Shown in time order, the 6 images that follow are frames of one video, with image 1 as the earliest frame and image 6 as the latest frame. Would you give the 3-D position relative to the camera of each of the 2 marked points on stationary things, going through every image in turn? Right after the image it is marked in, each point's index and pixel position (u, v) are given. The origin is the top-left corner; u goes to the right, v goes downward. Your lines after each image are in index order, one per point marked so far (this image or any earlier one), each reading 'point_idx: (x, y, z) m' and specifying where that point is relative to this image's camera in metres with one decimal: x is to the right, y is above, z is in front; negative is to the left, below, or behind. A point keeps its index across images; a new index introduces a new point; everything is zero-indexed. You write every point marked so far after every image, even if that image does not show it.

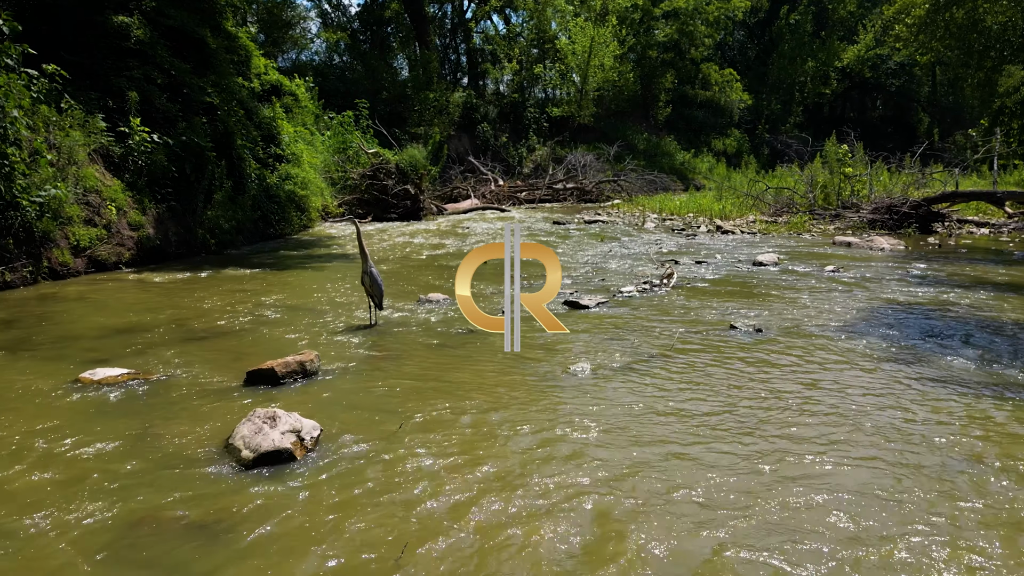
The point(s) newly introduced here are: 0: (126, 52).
0: (-4.8, +3.0, +9.7) m
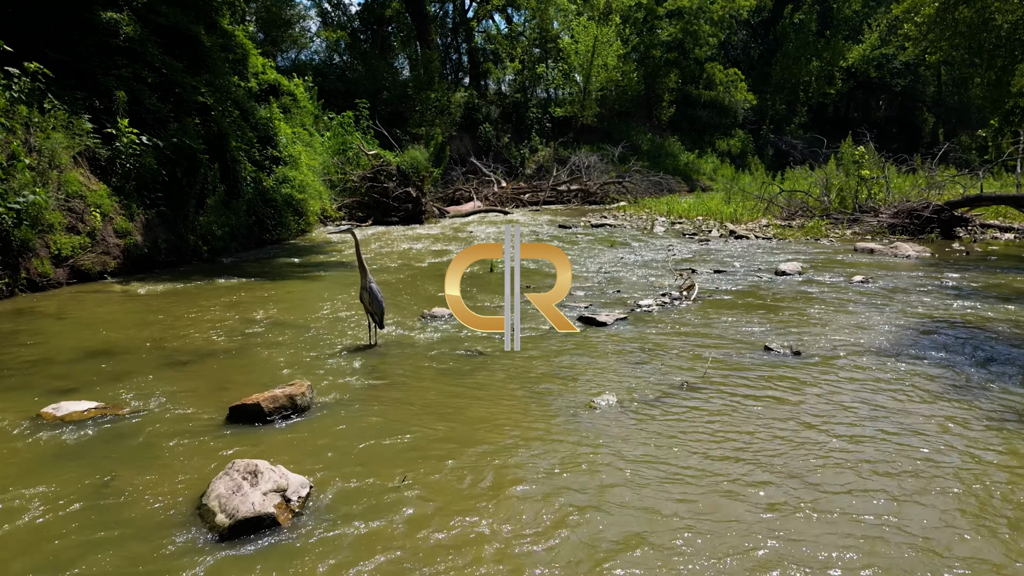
0: (-4.8, +2.9, +9.3) m
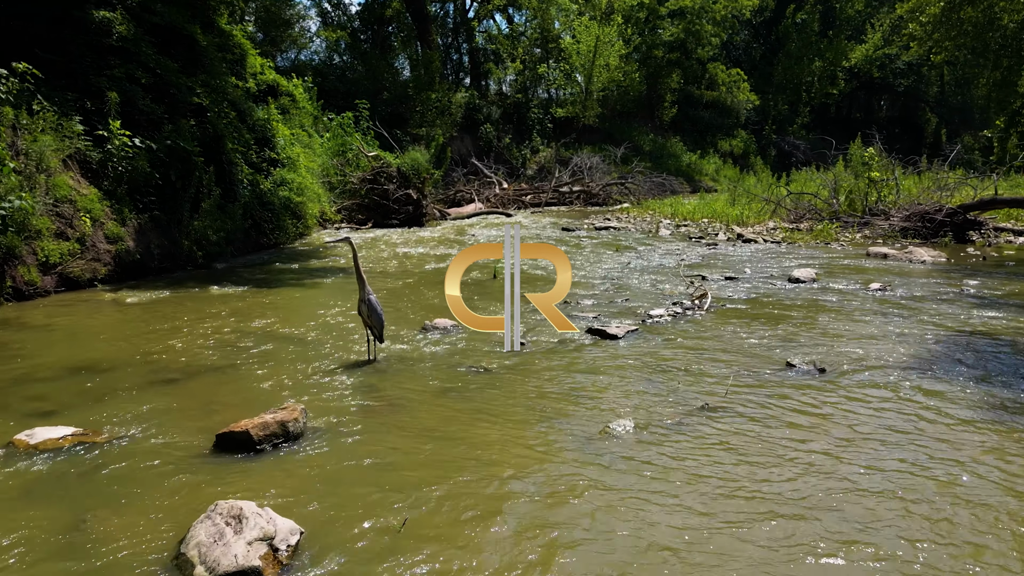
0: (-4.7, +2.8, +9.0) m
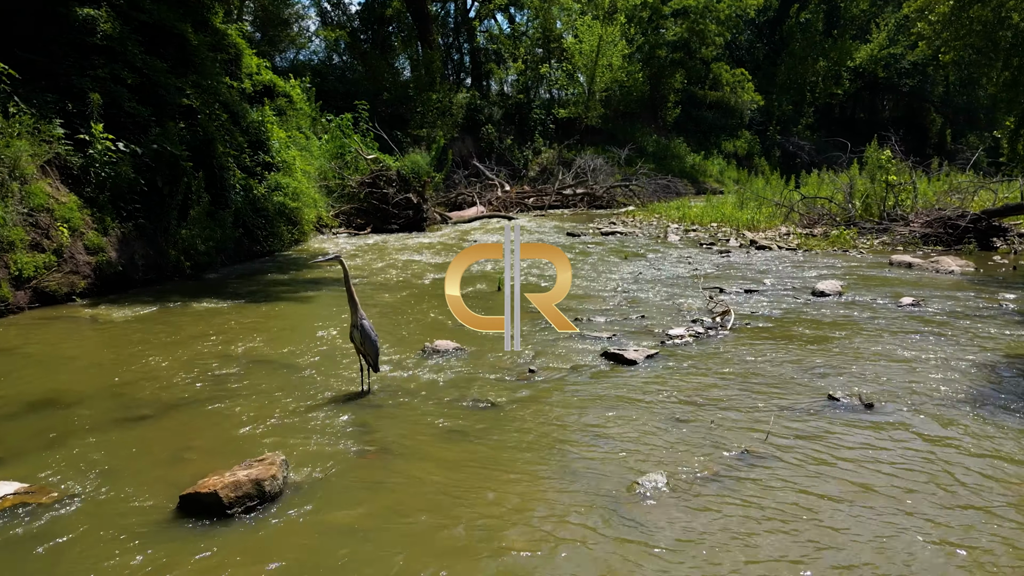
0: (-4.7, +2.7, +8.6) m
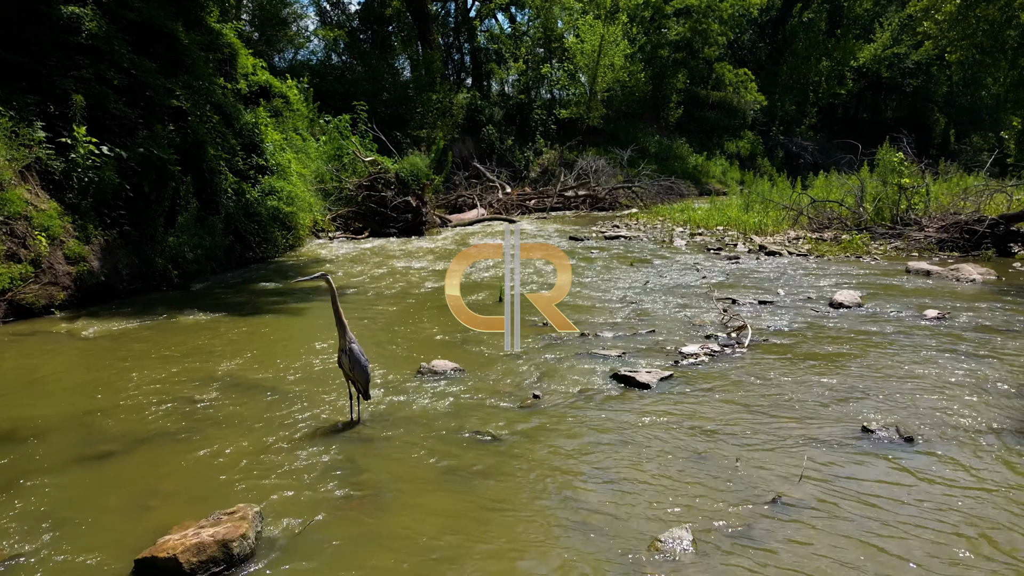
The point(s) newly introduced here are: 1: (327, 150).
0: (-4.6, +2.6, +8.2) m
1: (-3.6, +2.7, +15.0) m
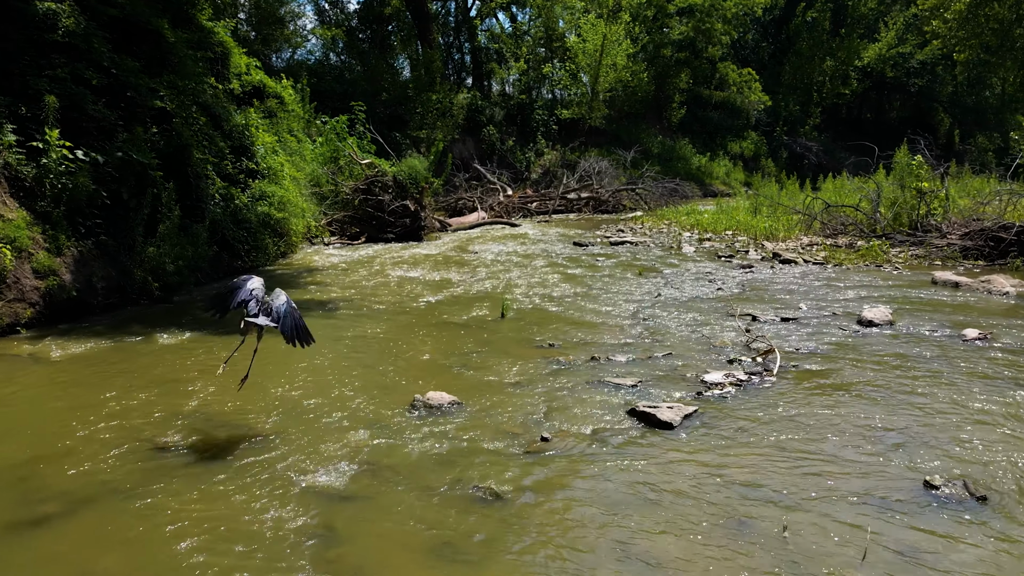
0: (-4.6, +2.4, +7.7) m
1: (-3.5, +2.5, +14.5) m
